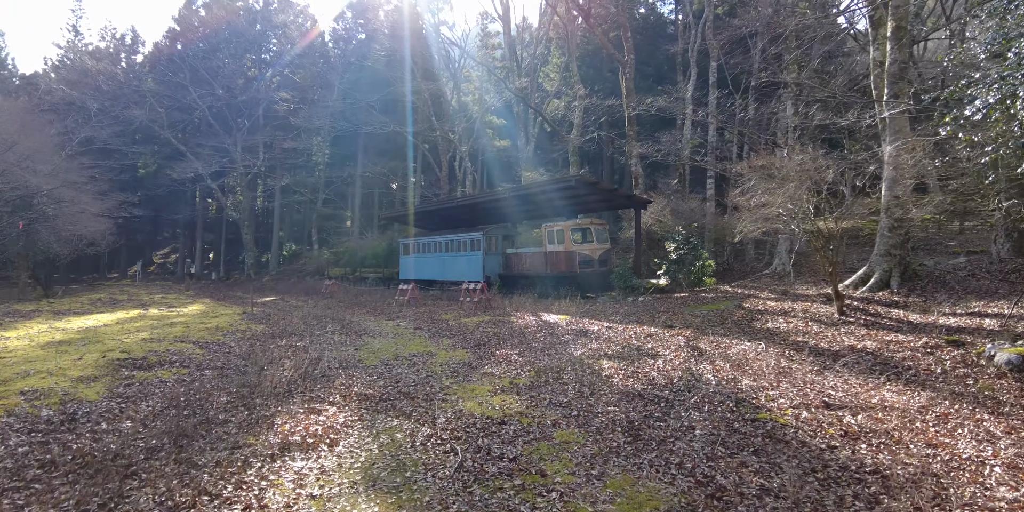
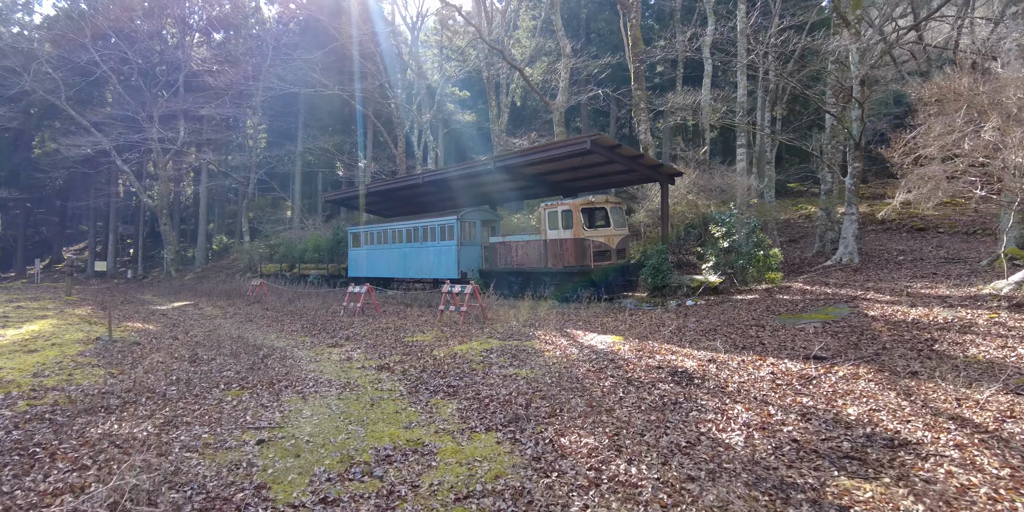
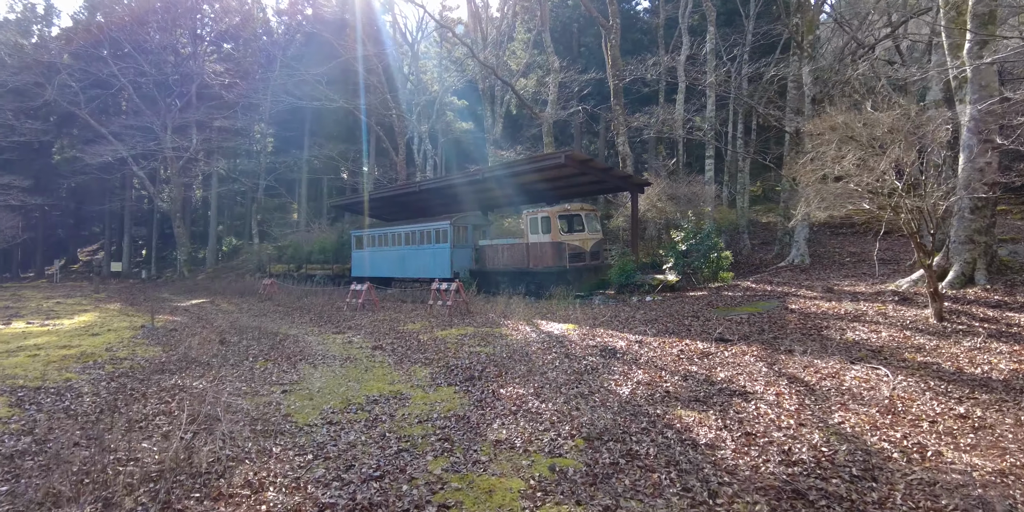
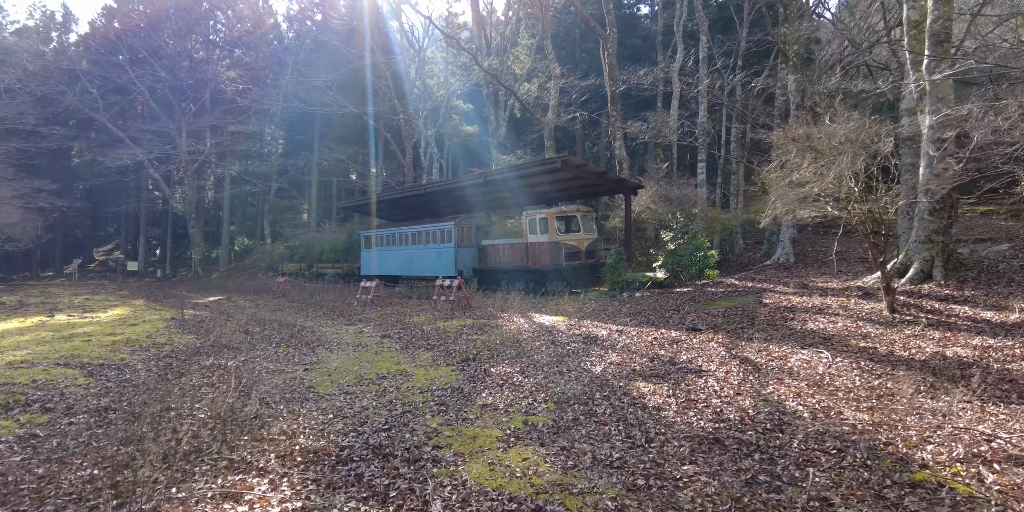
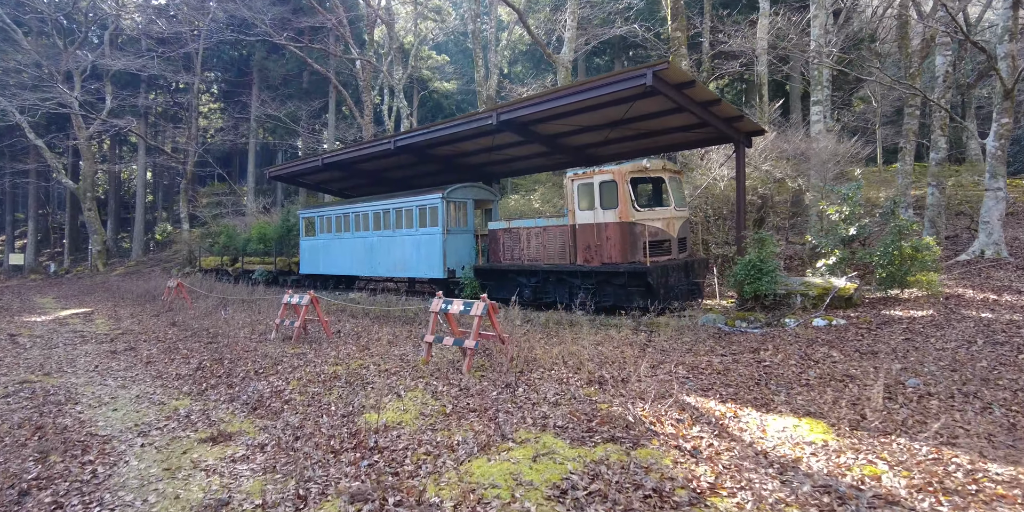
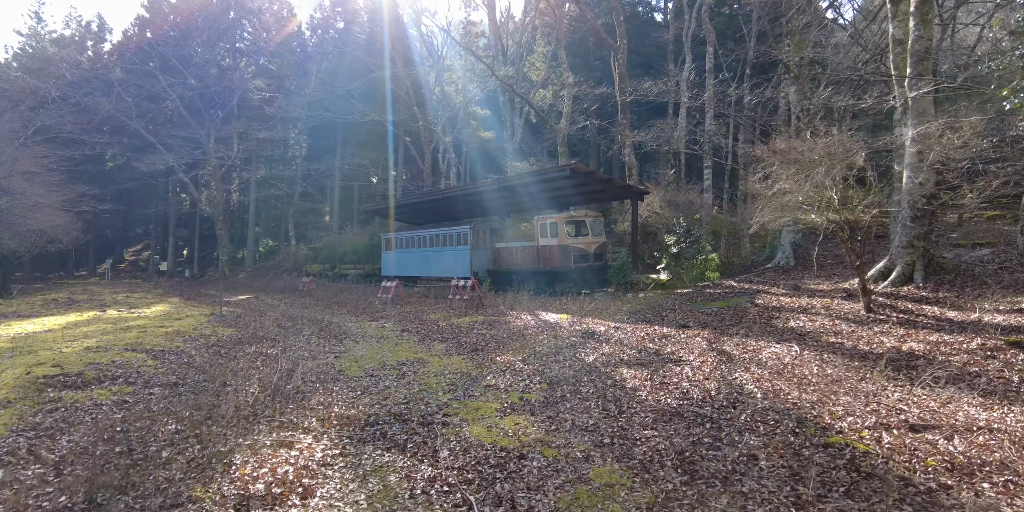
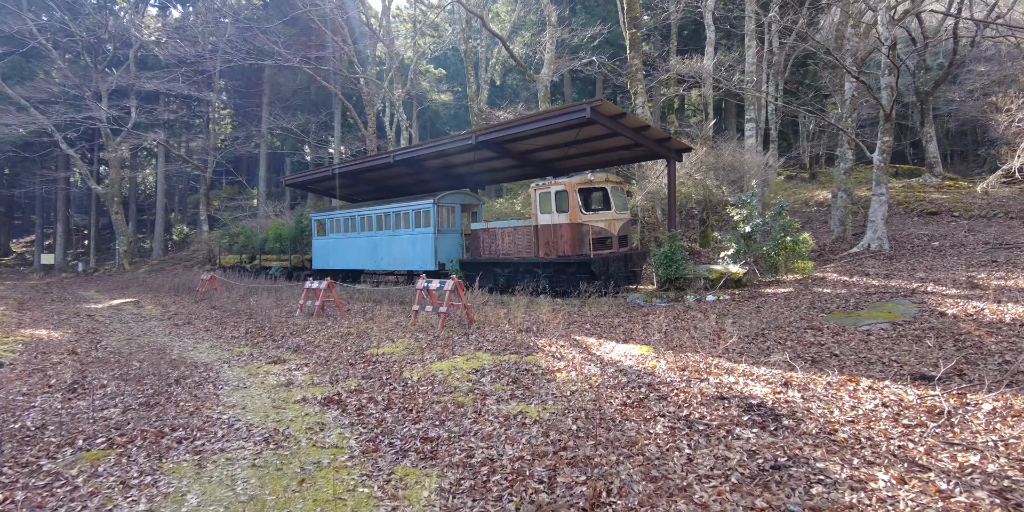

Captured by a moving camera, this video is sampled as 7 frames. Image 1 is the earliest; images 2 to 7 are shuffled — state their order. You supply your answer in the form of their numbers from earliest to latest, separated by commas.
6, 4, 3, 2, 7, 5
